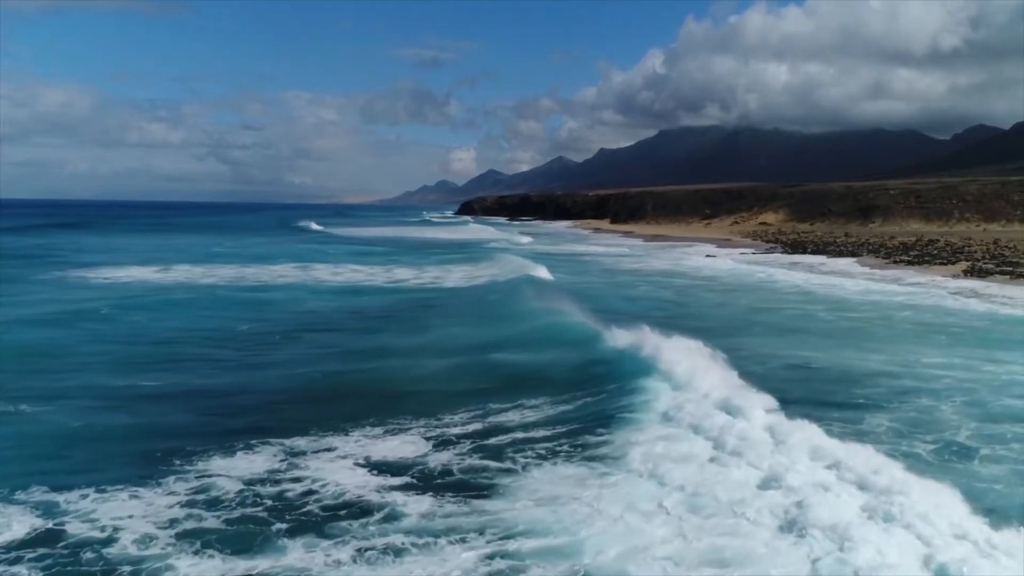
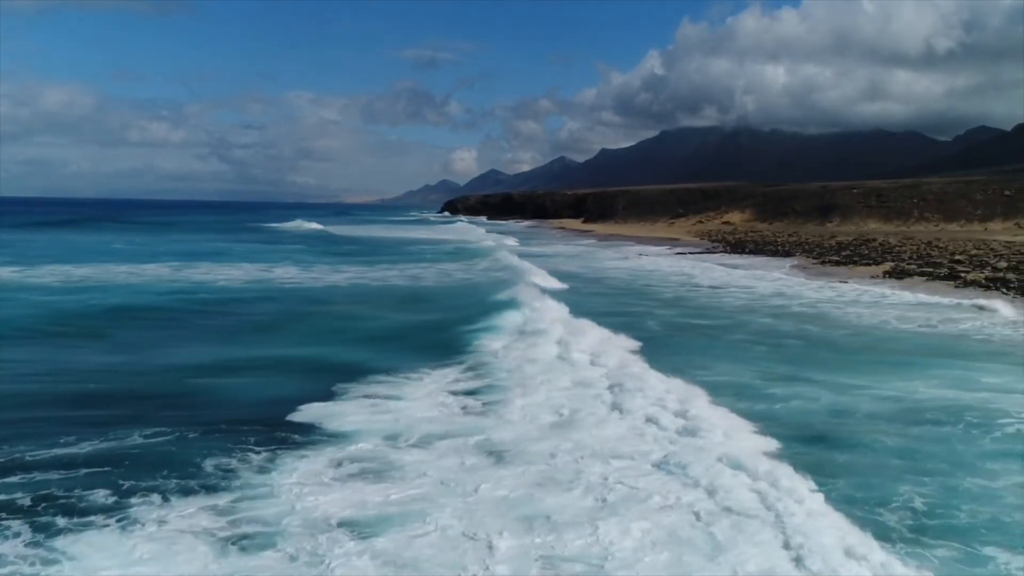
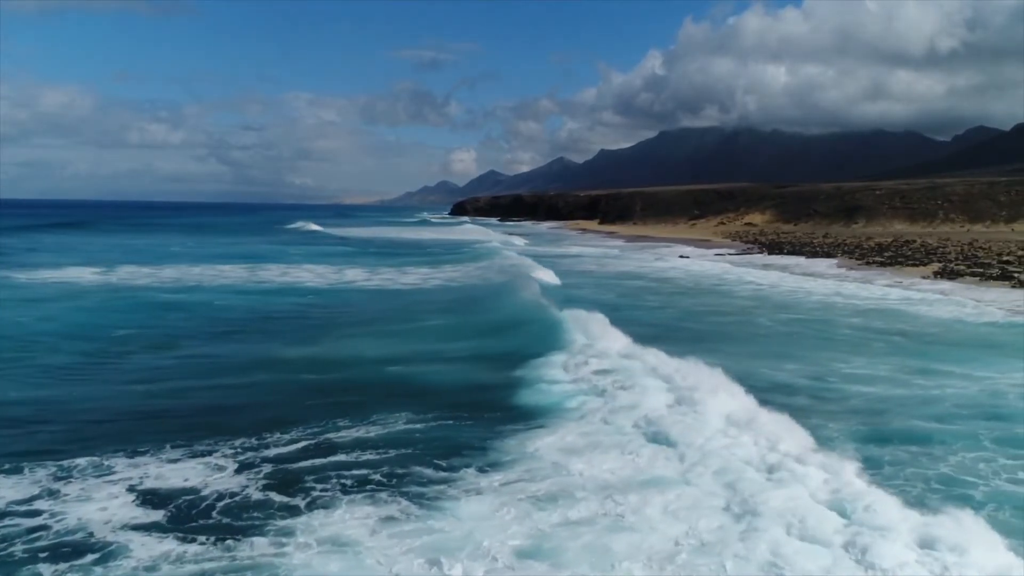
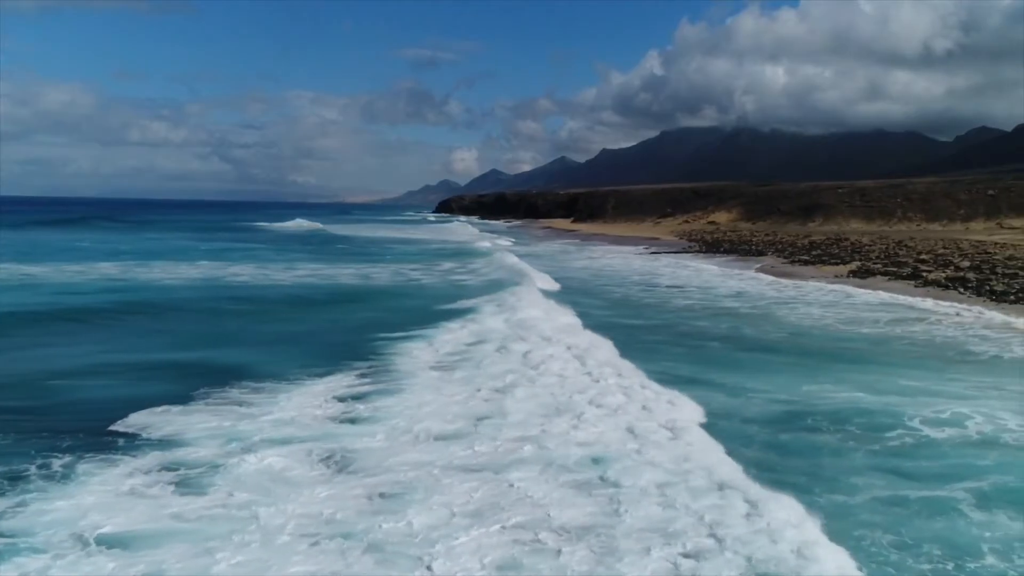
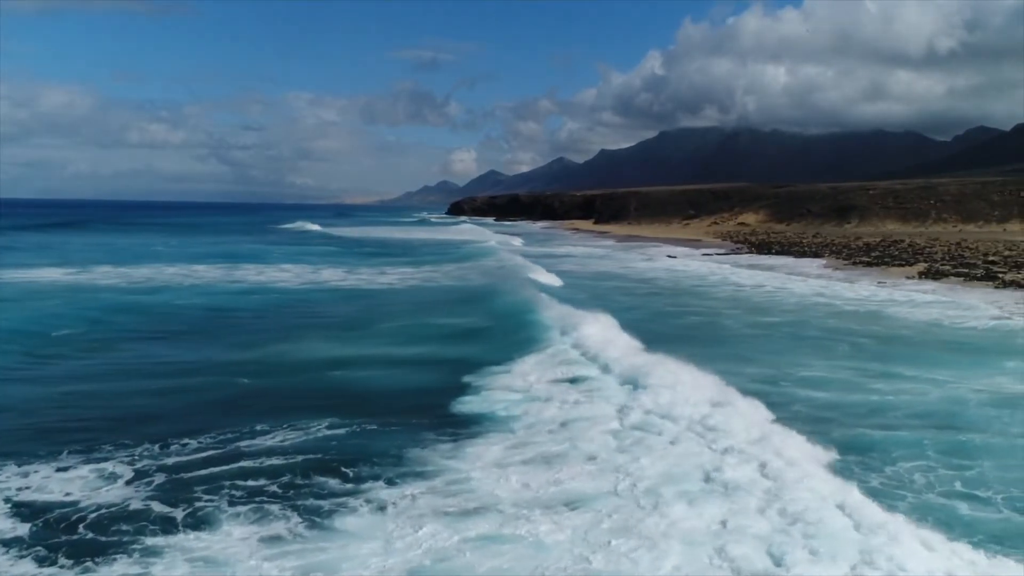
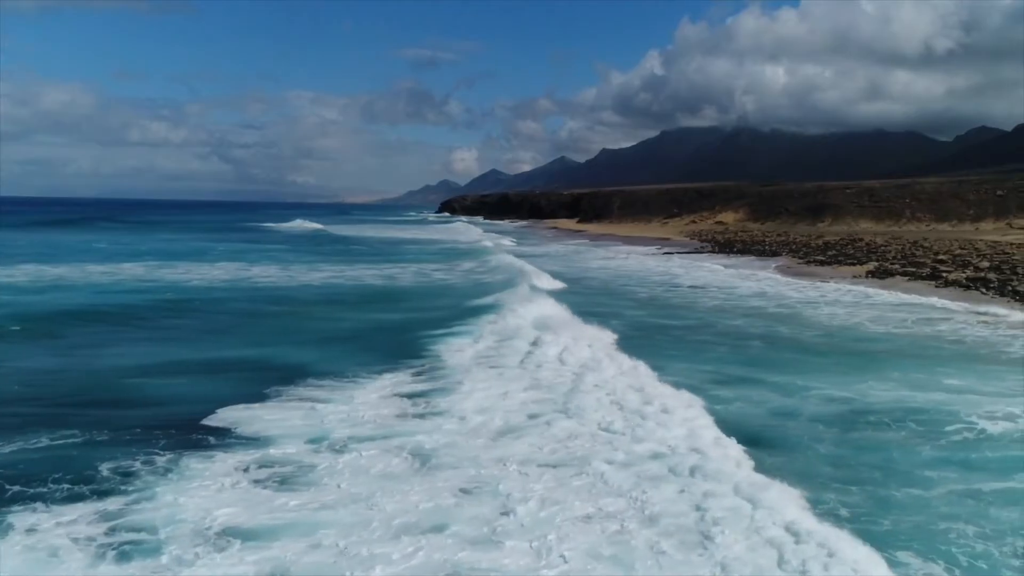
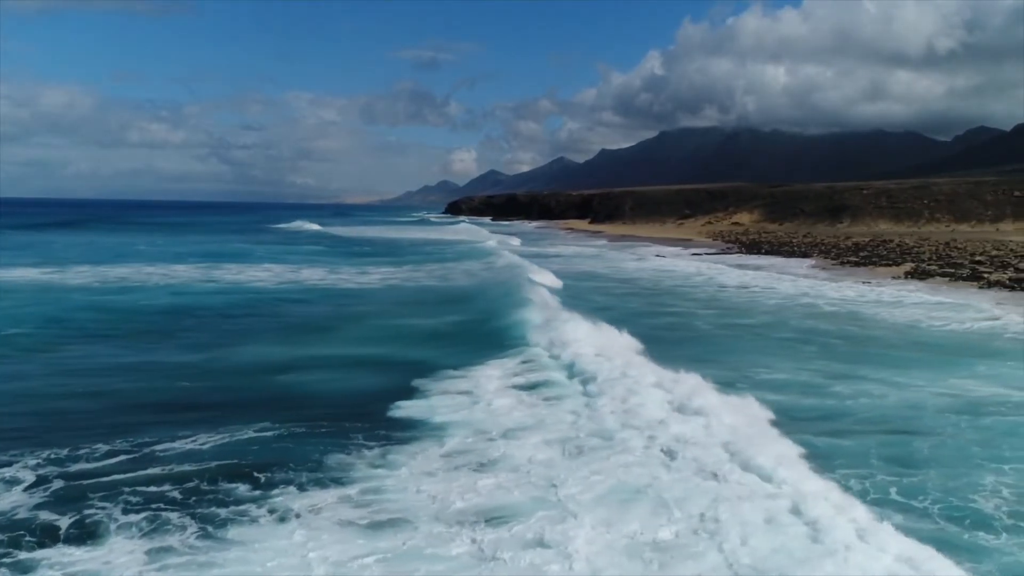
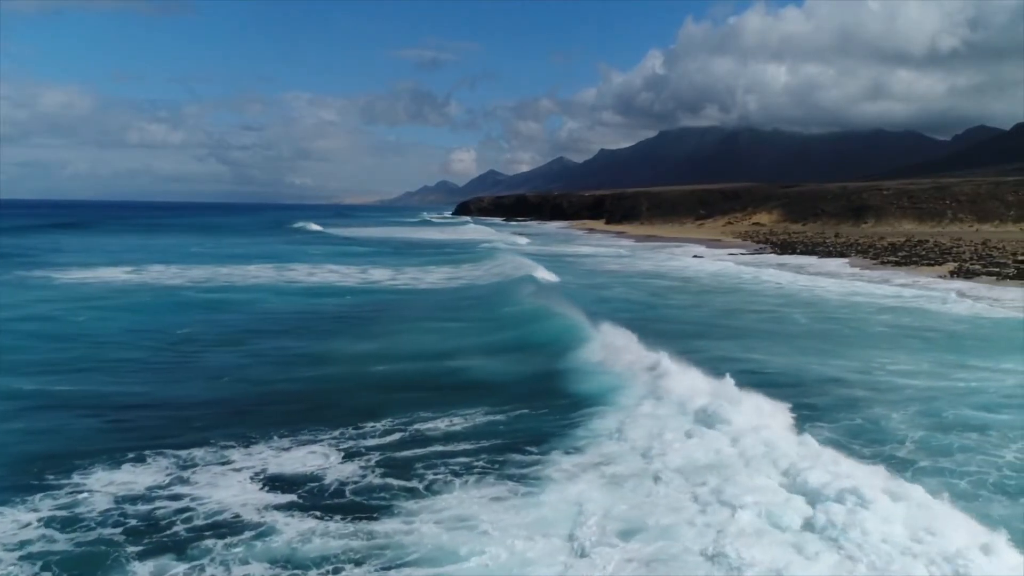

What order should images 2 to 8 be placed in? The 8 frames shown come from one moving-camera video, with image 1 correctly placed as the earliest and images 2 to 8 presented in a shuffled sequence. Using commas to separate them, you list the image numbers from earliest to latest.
8, 3, 5, 7, 2, 6, 4
